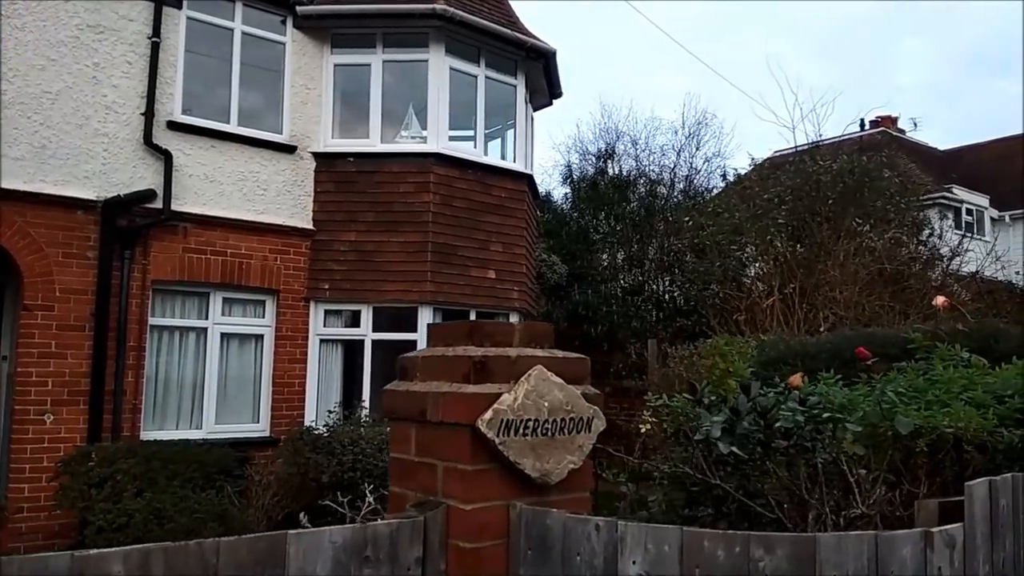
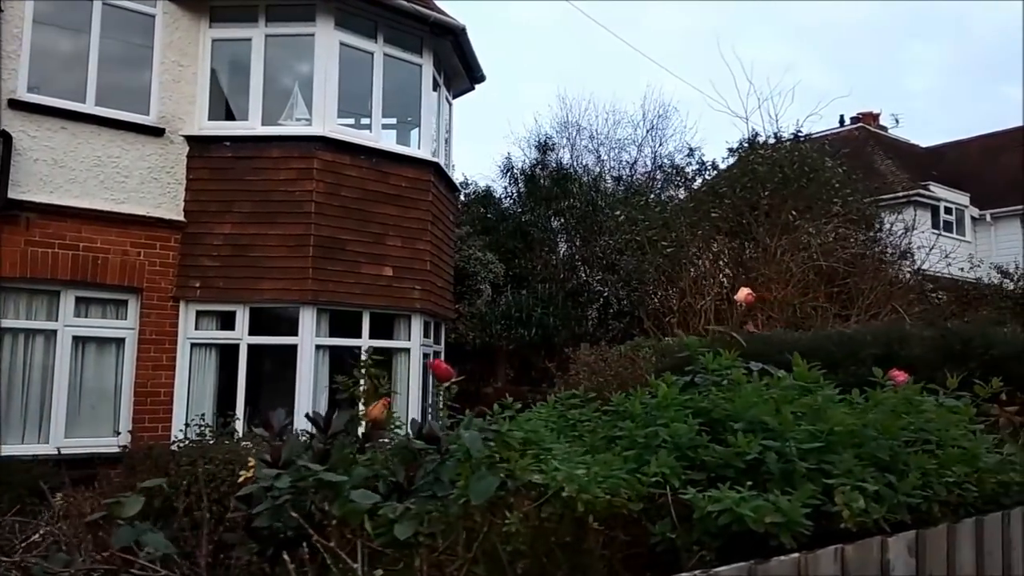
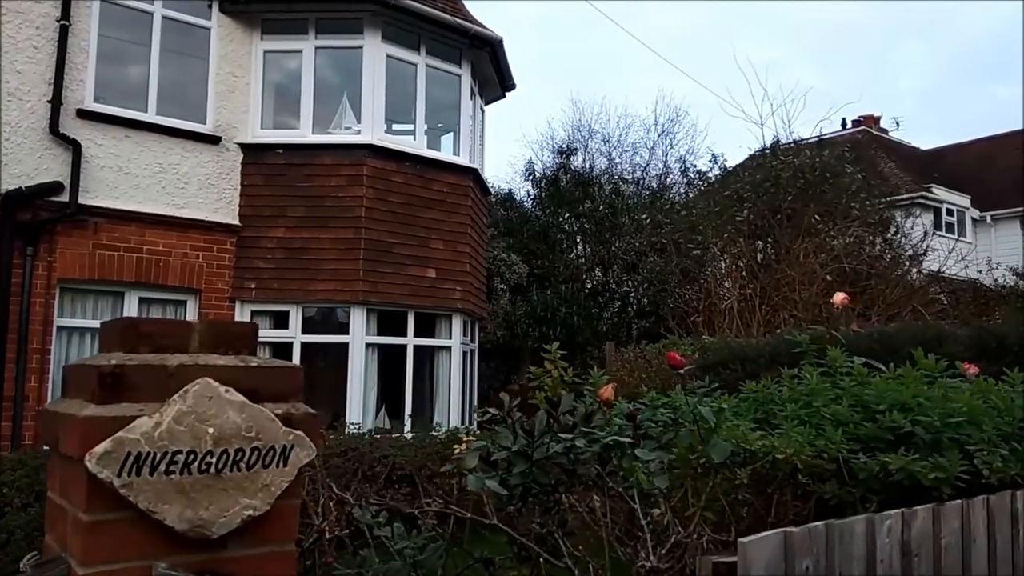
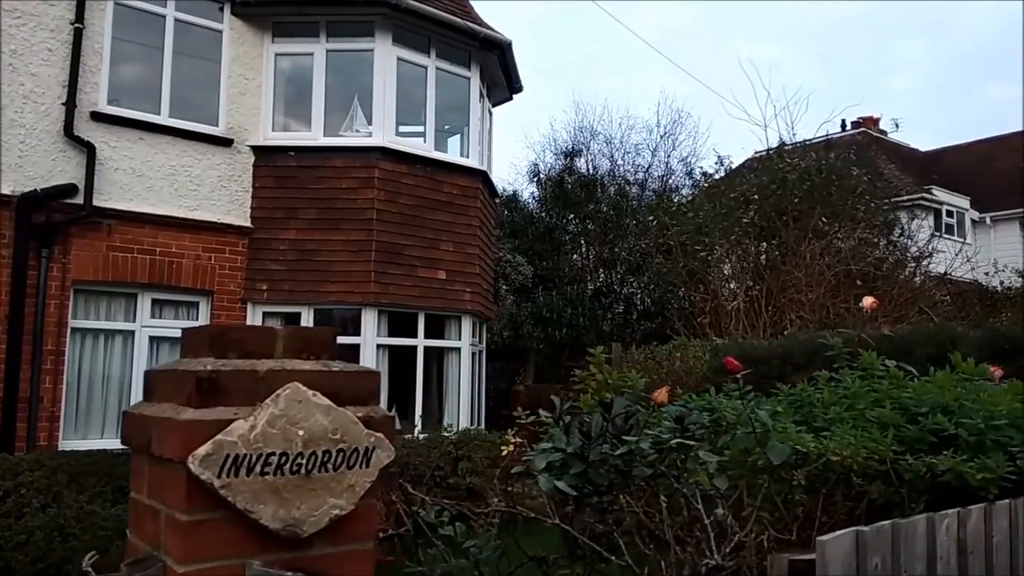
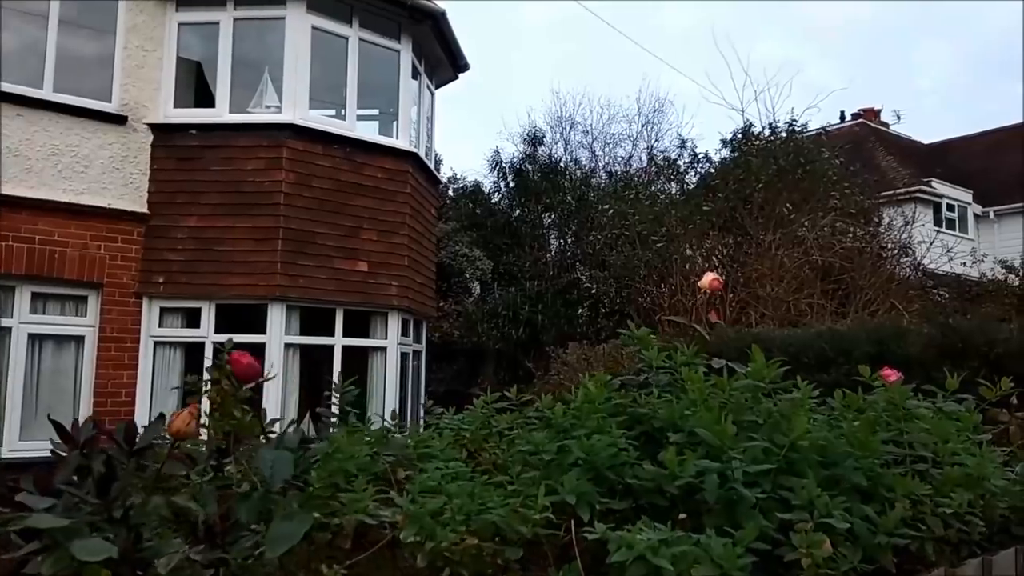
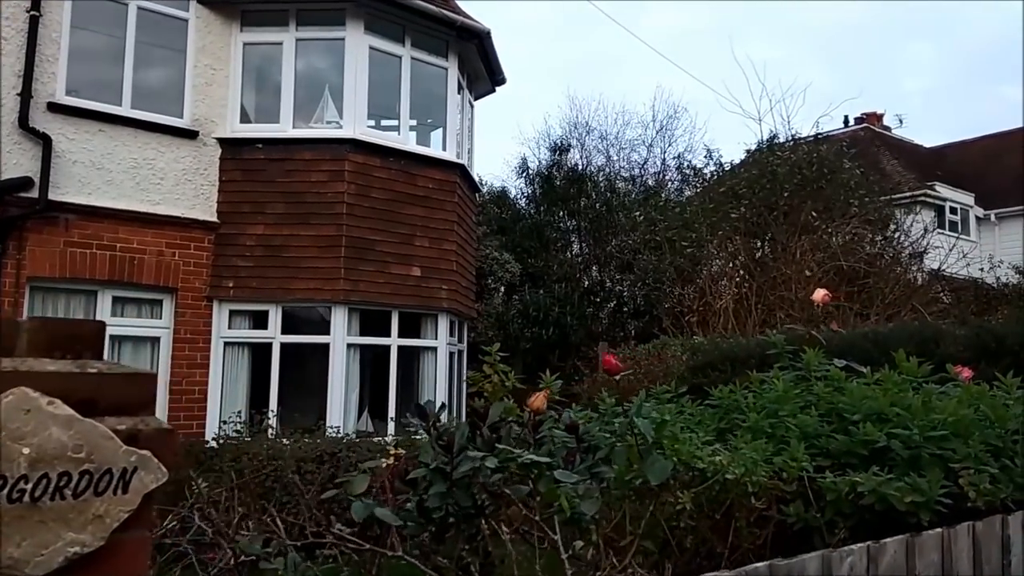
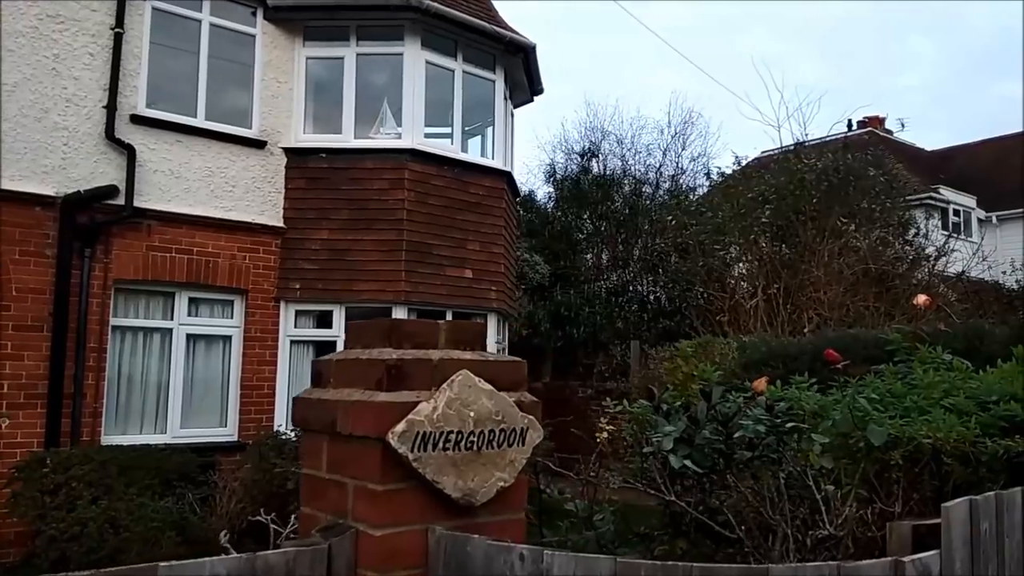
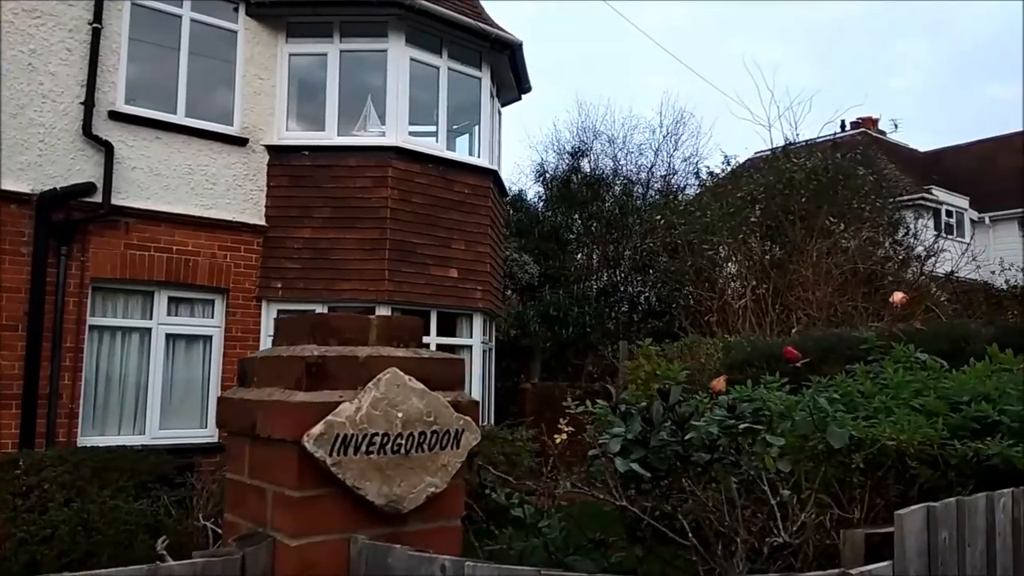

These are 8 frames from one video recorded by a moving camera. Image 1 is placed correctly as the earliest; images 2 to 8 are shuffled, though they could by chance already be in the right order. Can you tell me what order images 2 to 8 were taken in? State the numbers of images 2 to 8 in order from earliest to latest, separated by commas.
7, 8, 4, 3, 6, 2, 5
